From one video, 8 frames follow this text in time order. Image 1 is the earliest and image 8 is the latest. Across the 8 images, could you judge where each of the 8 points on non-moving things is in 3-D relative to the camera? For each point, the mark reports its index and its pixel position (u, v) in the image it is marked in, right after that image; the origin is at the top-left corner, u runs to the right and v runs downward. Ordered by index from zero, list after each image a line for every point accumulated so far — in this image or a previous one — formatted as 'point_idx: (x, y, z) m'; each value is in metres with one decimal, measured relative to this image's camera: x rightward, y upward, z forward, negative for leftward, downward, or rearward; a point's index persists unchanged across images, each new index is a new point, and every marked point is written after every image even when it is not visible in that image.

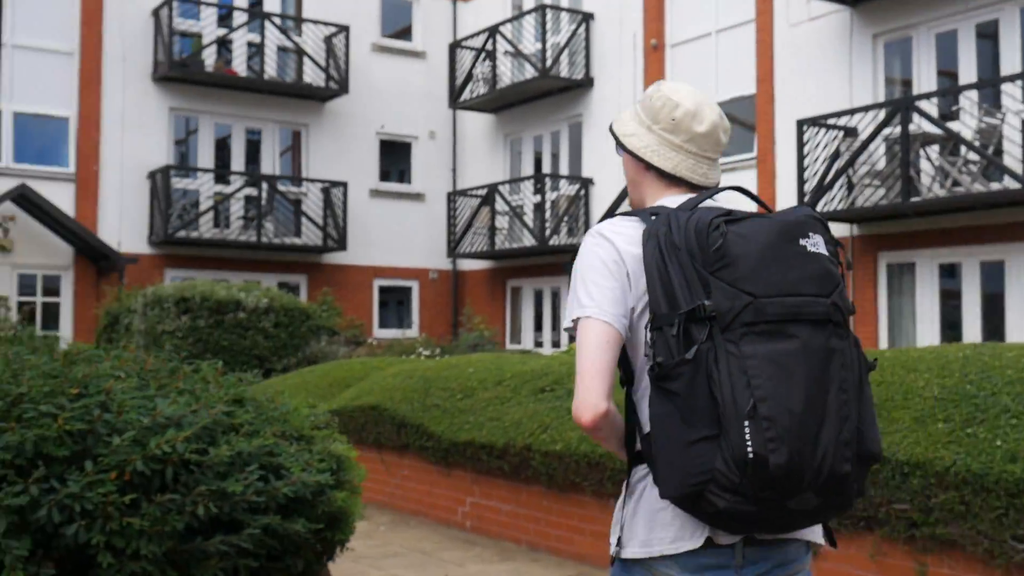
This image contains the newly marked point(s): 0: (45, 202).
0: (-6.4, +1.2, +16.4) m
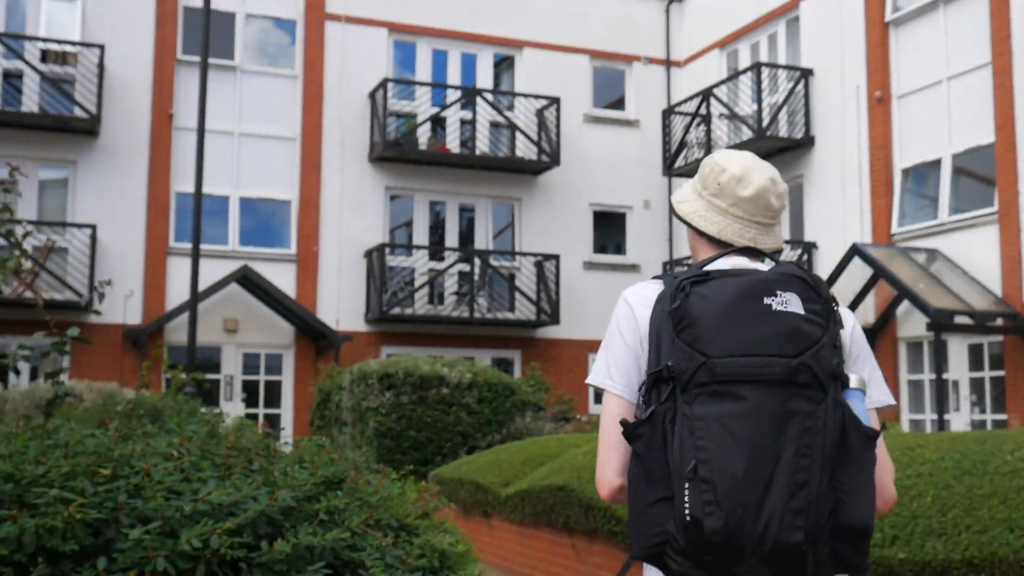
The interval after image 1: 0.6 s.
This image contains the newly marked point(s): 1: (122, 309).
0: (-3.5, +0.1, +16.8) m
1: (-5.5, -0.3, +17.0) m
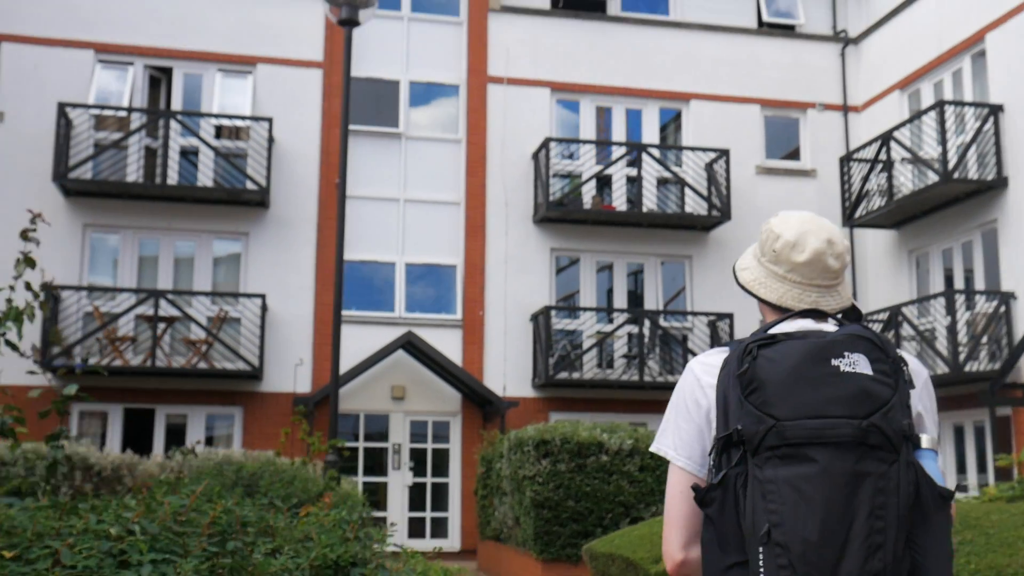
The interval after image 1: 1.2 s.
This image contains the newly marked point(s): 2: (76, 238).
0: (-1.1, -0.8, +16.7) m
1: (-3.1, -1.3, +17.1) m
2: (-6.1, +0.7, +16.9) m
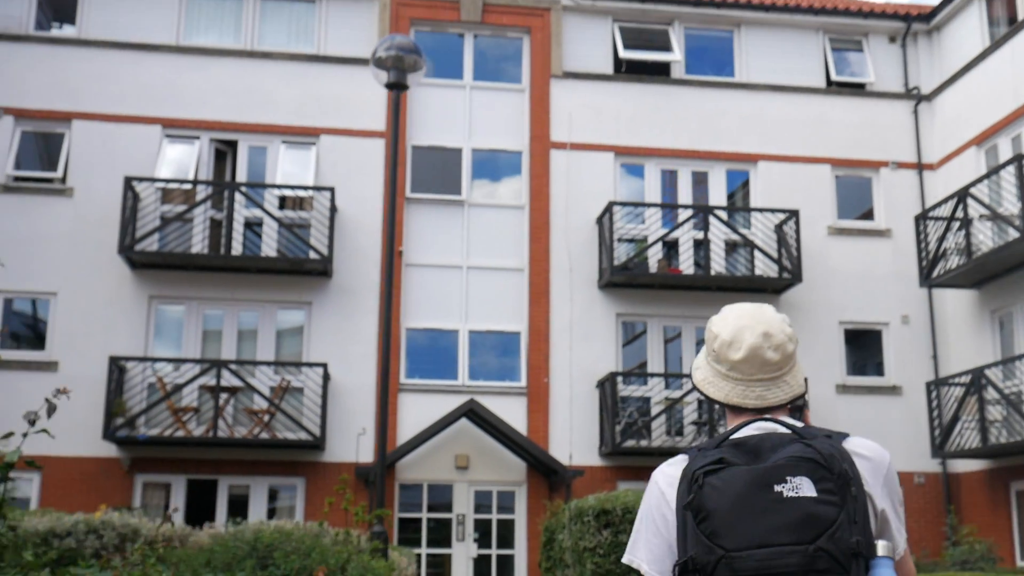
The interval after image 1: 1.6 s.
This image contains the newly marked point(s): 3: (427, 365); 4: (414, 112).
0: (-0.2, -1.7, +16.3) m
1: (-2.2, -2.2, +16.9) m
2: (-5.2, -0.3, +17.0) m
3: (-1.2, -1.1, +17.4) m
4: (-1.5, +2.7, +18.3) m
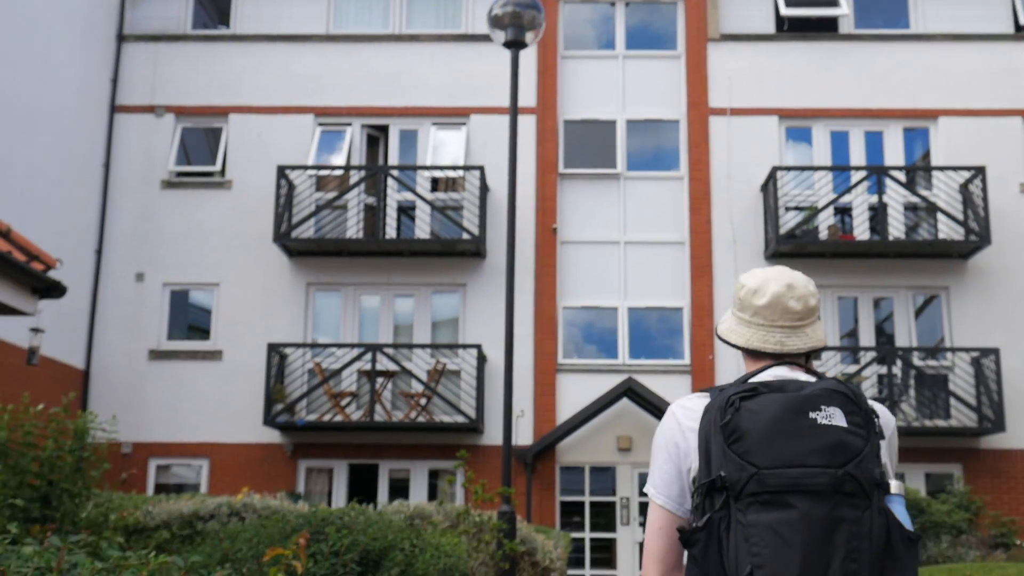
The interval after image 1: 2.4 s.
0: (+1.8, -1.4, +15.6) m
1: (0.0, -2.0, +16.4) m
2: (-3.0, -0.1, +17.1) m
3: (+1.0, -0.8, +16.9) m
4: (+0.8, +3.0, +17.8) m
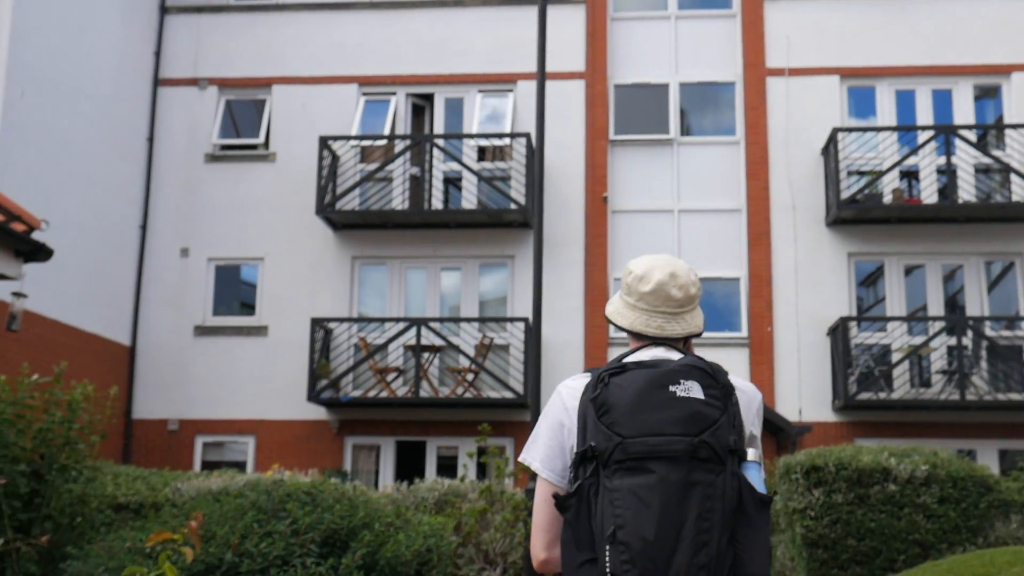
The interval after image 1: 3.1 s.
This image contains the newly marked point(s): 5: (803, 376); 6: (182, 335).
0: (+2.5, -1.0, +15.0) m
1: (+0.7, -1.6, +15.9) m
2: (-2.3, +0.2, +16.7) m
3: (+1.7, -0.4, +16.3) m
4: (+1.5, +3.4, +17.1) m
5: (+3.8, -1.1, +15.6) m
6: (-4.6, -0.7, +16.8) m
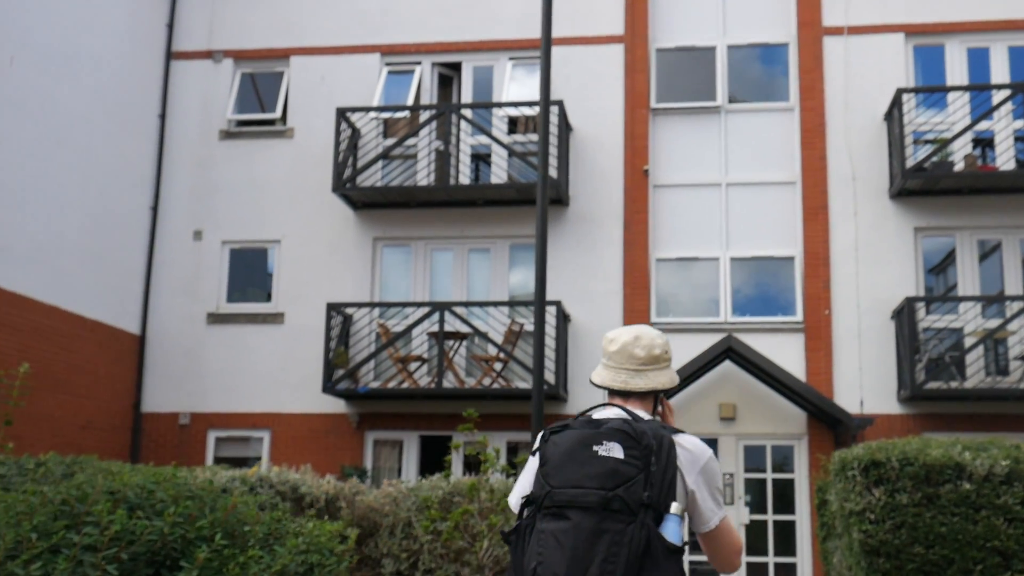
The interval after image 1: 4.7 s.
0: (+2.8, -0.8, +13.6) m
1: (+1.1, -1.3, +14.6) m
2: (-1.9, +0.4, +15.6) m
3: (+2.1, -0.2, +14.9) m
4: (+1.9, +3.7, +15.8) m
5: (+4.1, -0.9, +14.1) m
6: (-4.2, -0.5, +15.8) m
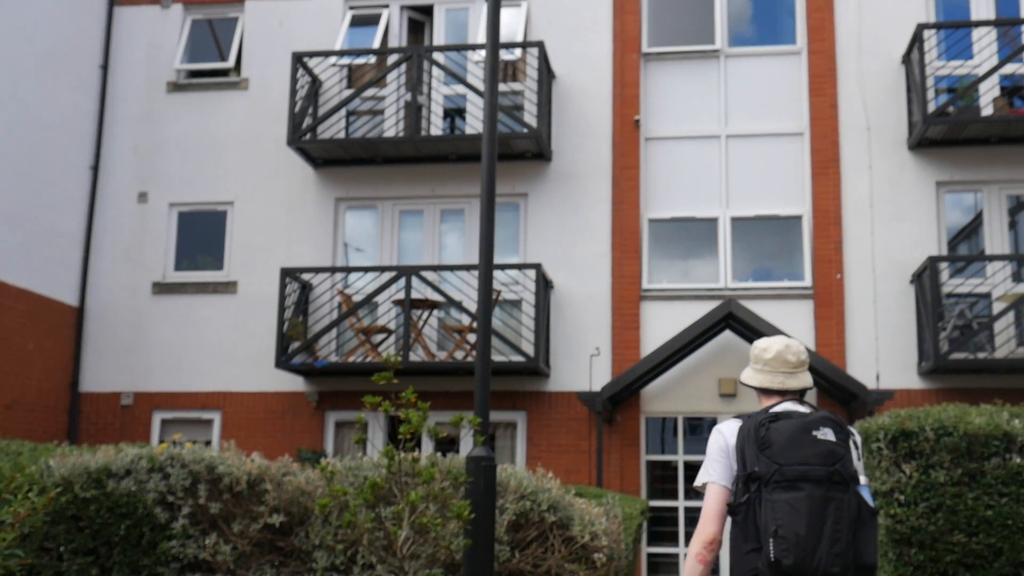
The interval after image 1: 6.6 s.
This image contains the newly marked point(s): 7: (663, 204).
0: (+2.5, -0.4, +12.1) m
1: (+0.8, -0.9, +13.1) m
2: (-2.2, +0.8, +14.1) m
3: (+1.8, +0.3, +13.4) m
4: (+1.6, +4.1, +14.3) m
5: (+3.9, -0.5, +12.6) m
6: (-4.5, -0.1, +14.3) m
7: (+1.7, +1.0, +13.6) m
